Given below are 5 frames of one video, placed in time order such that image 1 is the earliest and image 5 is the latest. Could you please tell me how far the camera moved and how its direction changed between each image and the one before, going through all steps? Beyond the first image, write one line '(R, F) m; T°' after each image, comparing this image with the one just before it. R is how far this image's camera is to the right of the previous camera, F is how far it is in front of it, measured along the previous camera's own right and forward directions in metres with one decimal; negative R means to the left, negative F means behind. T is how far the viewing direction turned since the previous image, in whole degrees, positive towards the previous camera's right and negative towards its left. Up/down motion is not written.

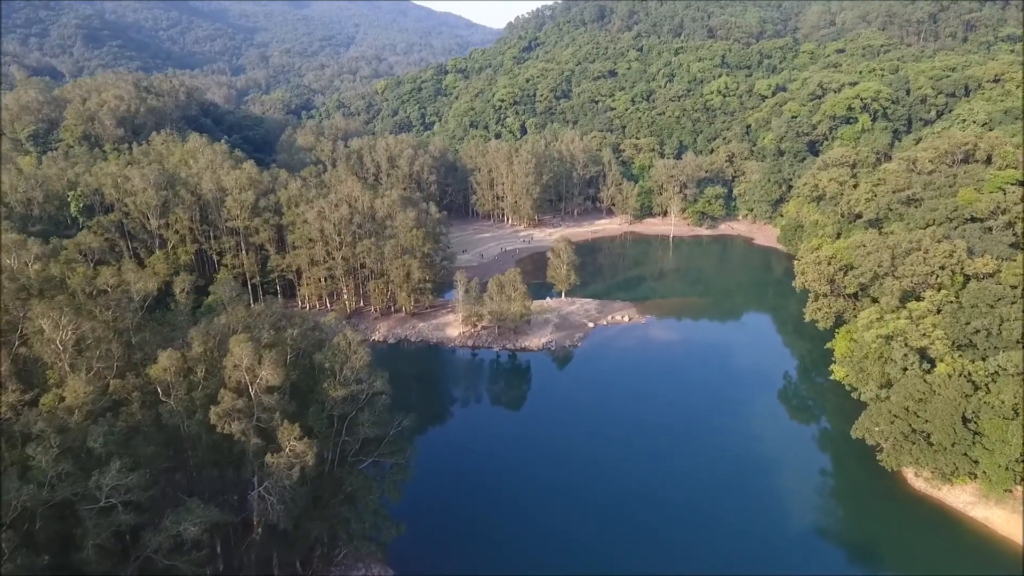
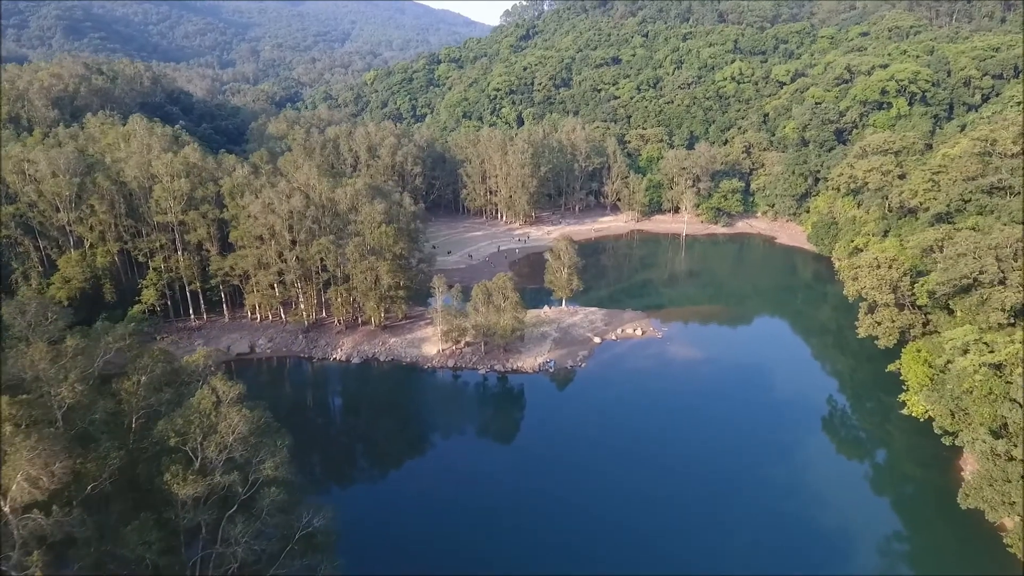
(+0.7, +9.0) m; 0°
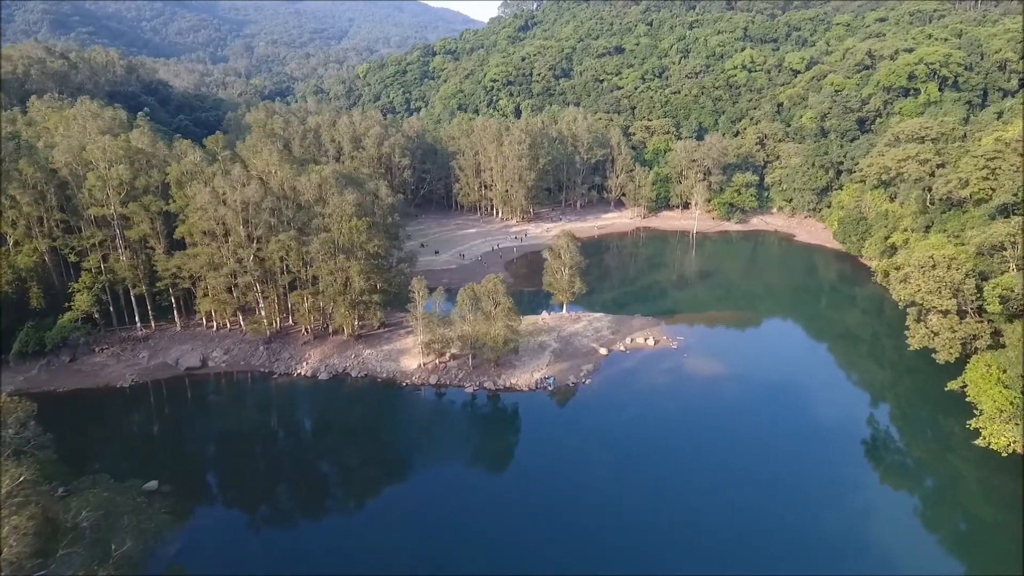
(+0.5, +5.9) m; 0°
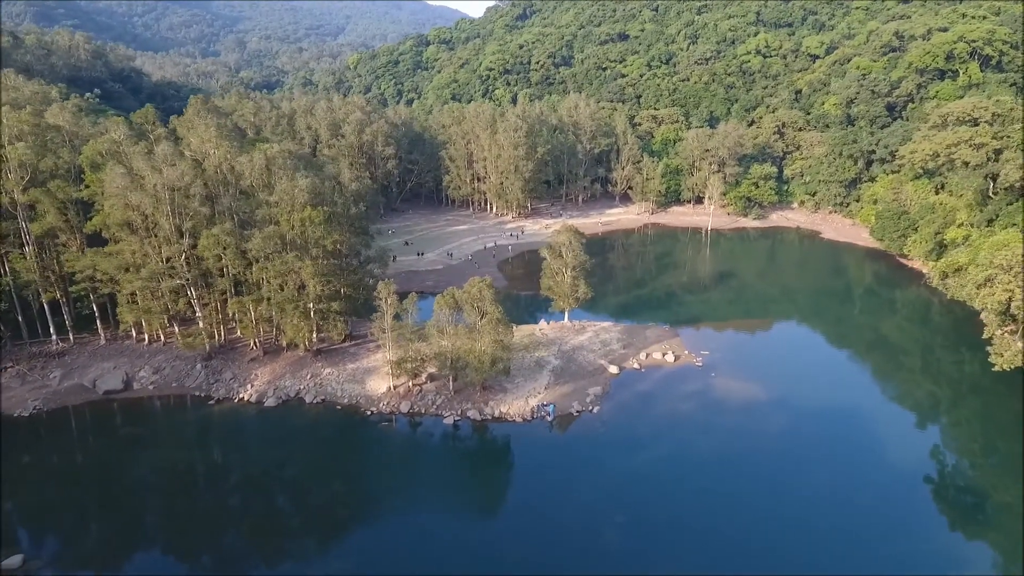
(+0.5, +6.8) m; 0°
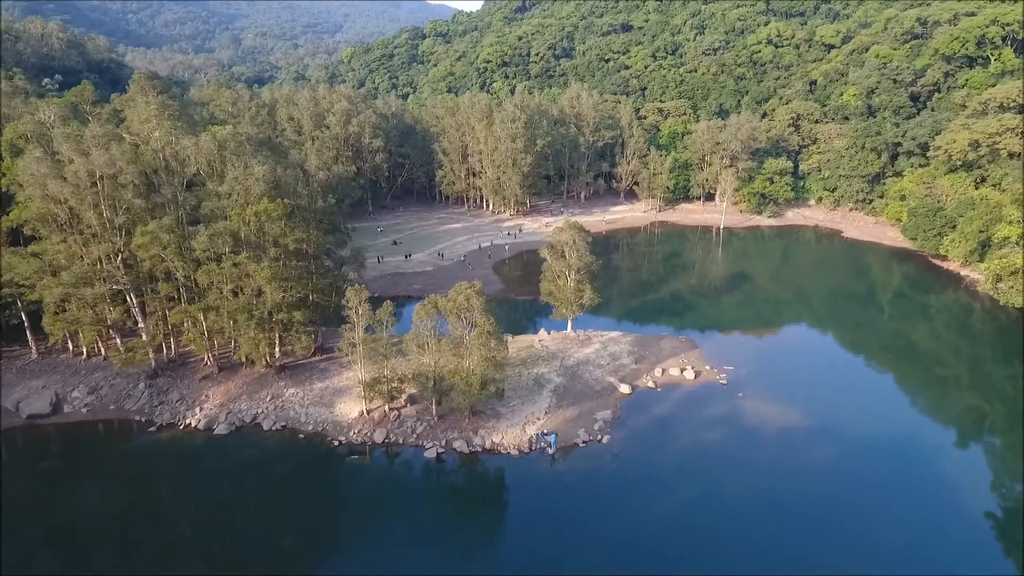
(+0.2, +4.5) m; 0°
